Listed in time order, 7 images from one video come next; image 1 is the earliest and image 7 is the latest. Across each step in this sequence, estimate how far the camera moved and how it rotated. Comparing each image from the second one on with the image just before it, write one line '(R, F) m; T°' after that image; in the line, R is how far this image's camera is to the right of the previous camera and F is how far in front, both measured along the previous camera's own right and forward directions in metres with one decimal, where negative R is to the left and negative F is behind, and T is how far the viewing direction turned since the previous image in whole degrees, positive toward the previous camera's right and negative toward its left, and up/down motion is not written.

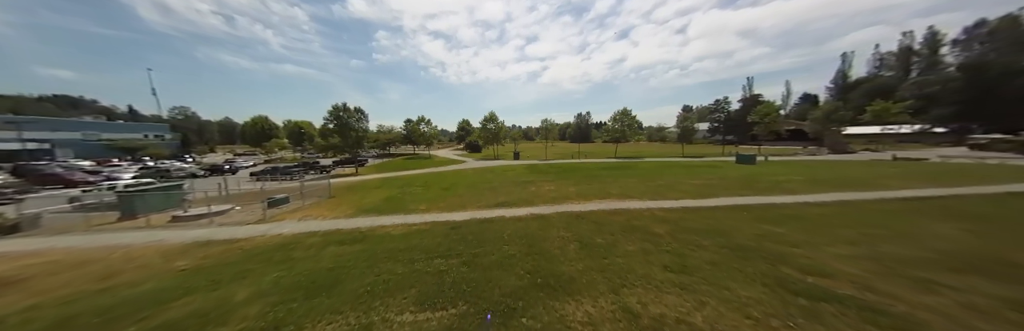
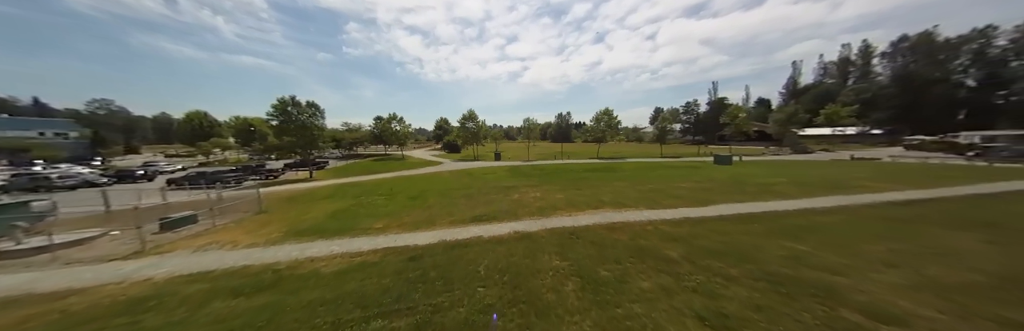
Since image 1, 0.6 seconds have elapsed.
(+0.2, +2.1) m; +5°
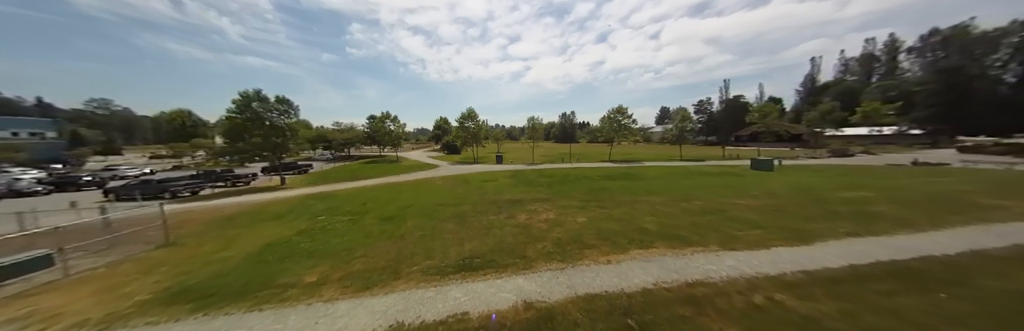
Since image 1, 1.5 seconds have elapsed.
(-0.2, +3.8) m; -1°
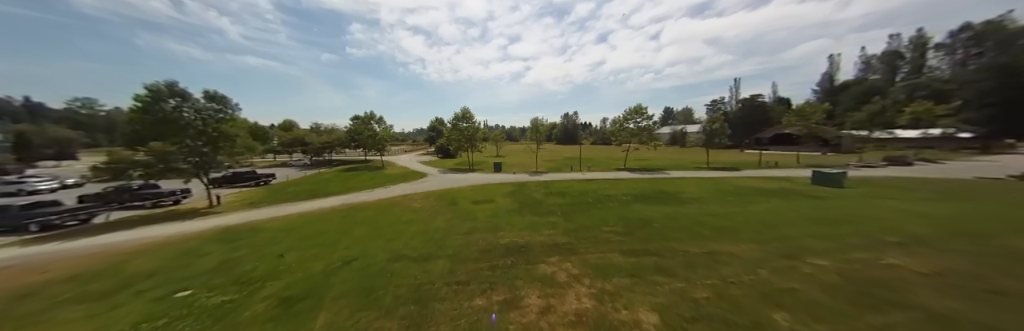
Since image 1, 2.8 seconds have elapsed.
(-0.1, +5.1) m; 0°
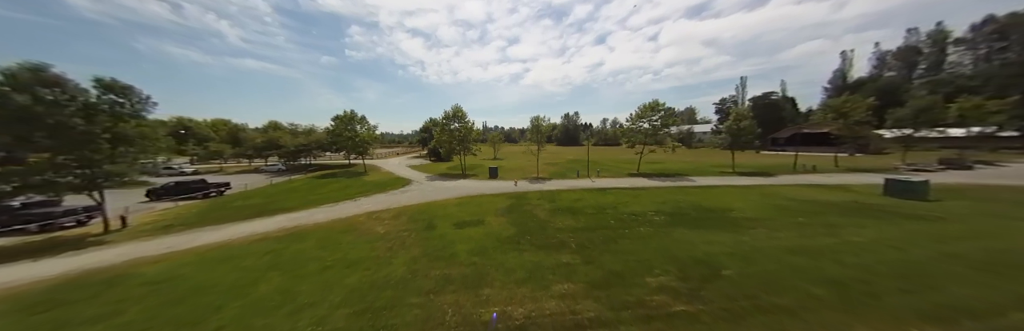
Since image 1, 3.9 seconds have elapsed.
(+0.3, +4.0) m; 0°
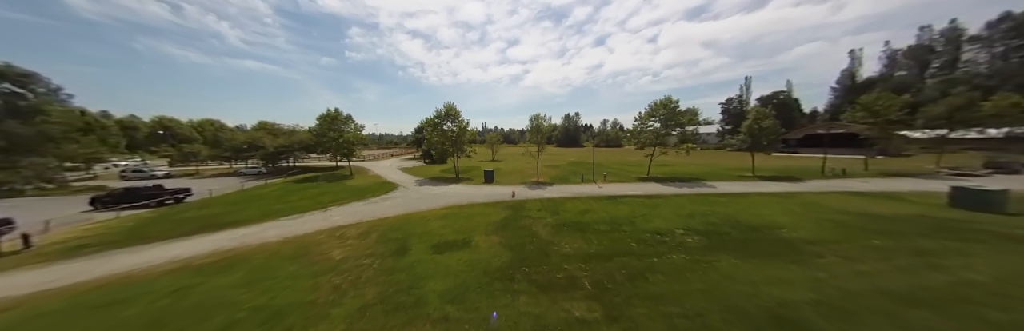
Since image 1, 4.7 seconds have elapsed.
(+0.3, +2.6) m; 0°
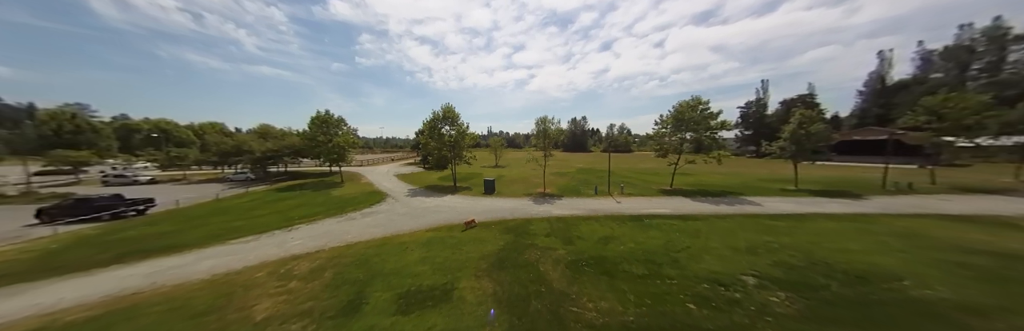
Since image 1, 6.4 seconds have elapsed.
(+0.2, +2.9) m; -1°
